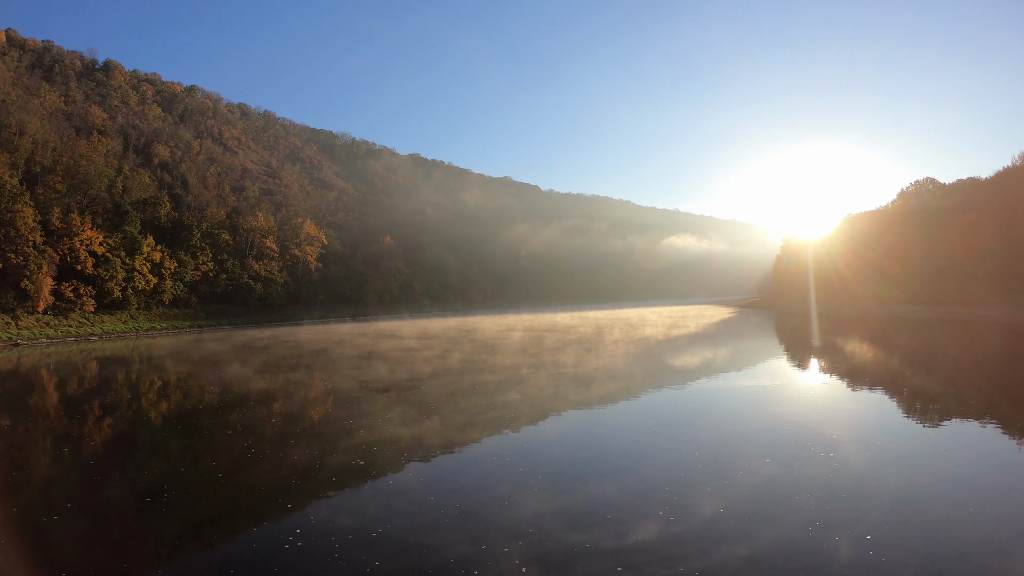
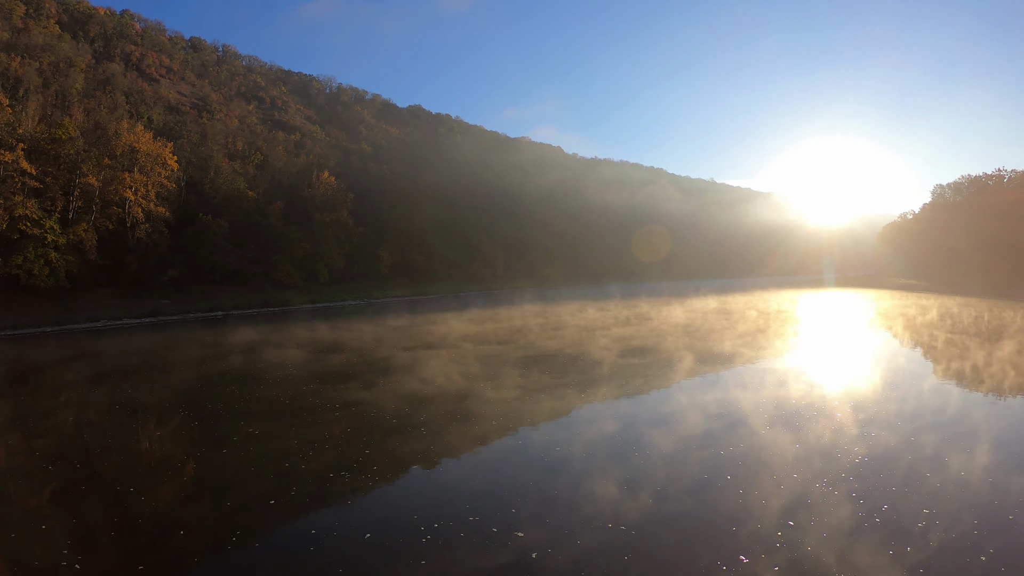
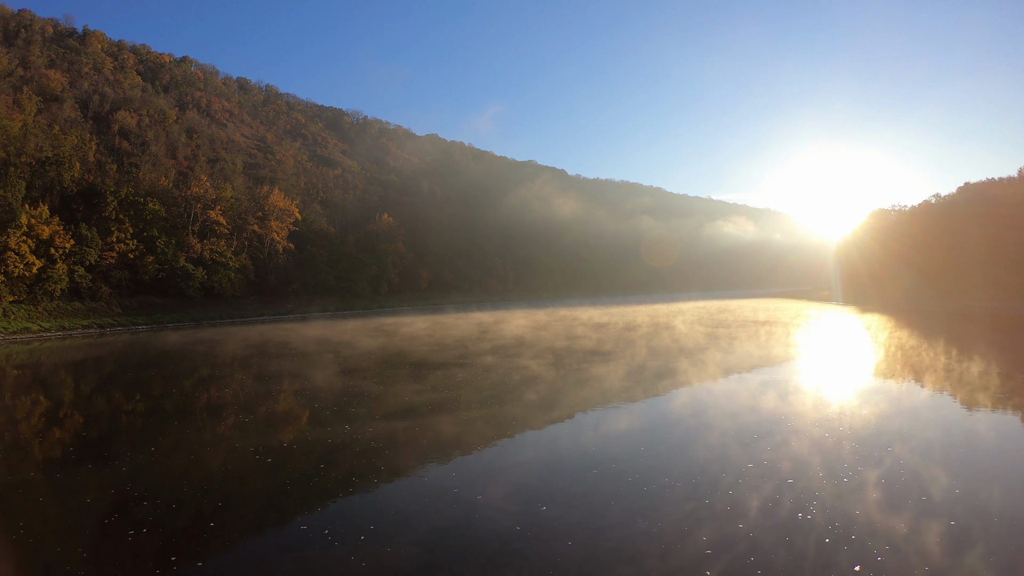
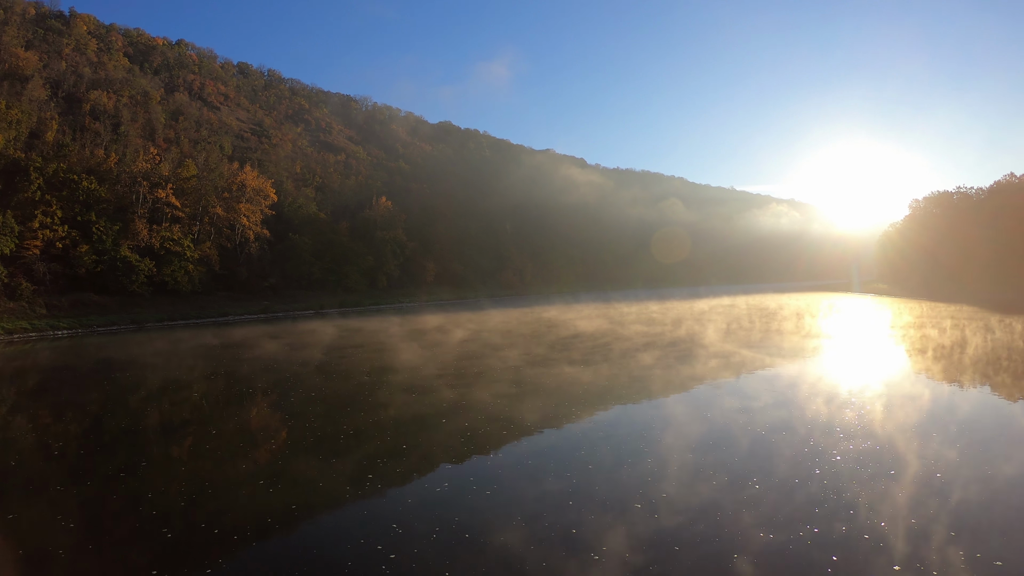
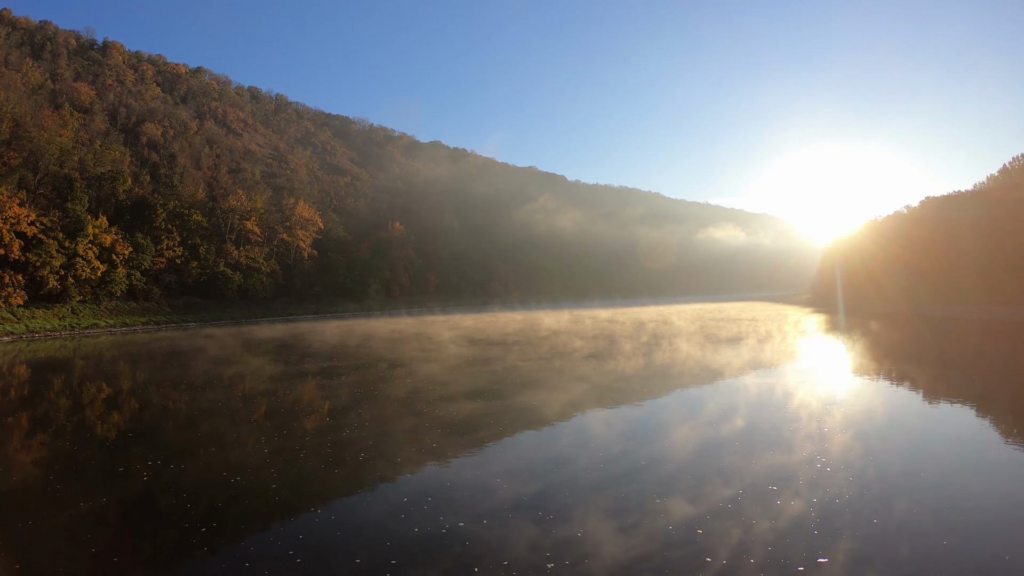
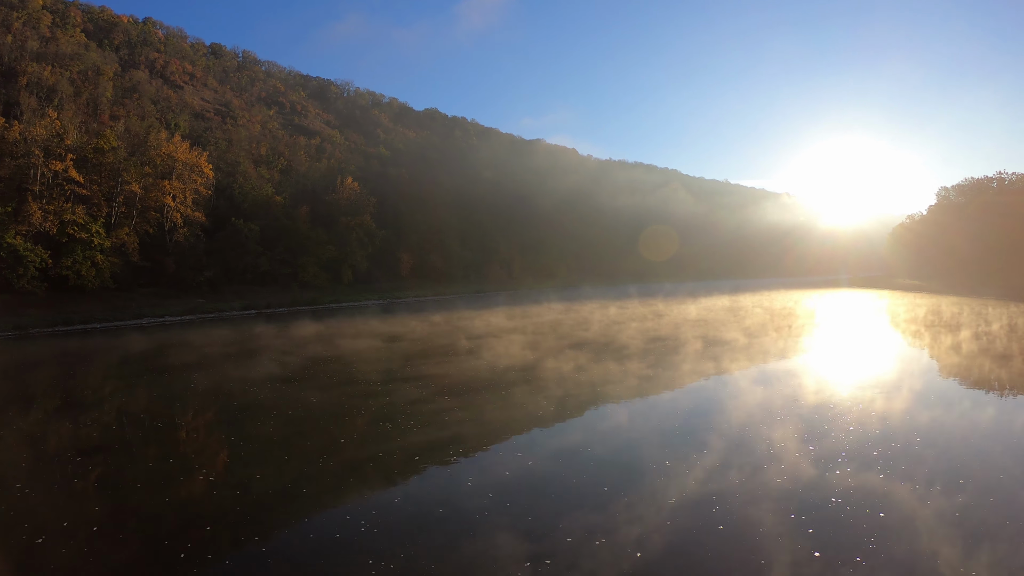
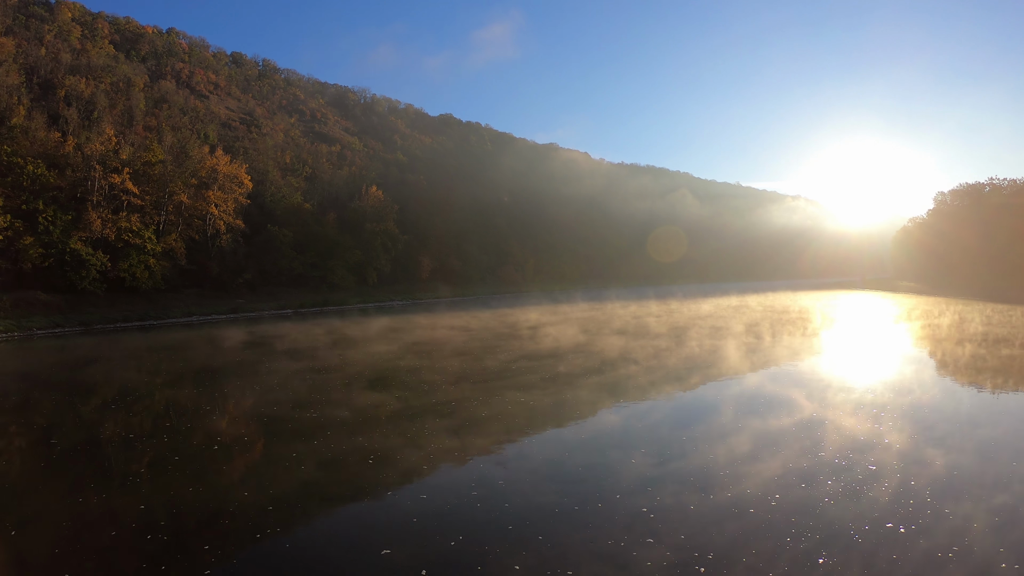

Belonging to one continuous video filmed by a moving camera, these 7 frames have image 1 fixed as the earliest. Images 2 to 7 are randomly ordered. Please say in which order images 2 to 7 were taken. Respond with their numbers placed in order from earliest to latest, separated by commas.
5, 3, 4, 7, 6, 2
